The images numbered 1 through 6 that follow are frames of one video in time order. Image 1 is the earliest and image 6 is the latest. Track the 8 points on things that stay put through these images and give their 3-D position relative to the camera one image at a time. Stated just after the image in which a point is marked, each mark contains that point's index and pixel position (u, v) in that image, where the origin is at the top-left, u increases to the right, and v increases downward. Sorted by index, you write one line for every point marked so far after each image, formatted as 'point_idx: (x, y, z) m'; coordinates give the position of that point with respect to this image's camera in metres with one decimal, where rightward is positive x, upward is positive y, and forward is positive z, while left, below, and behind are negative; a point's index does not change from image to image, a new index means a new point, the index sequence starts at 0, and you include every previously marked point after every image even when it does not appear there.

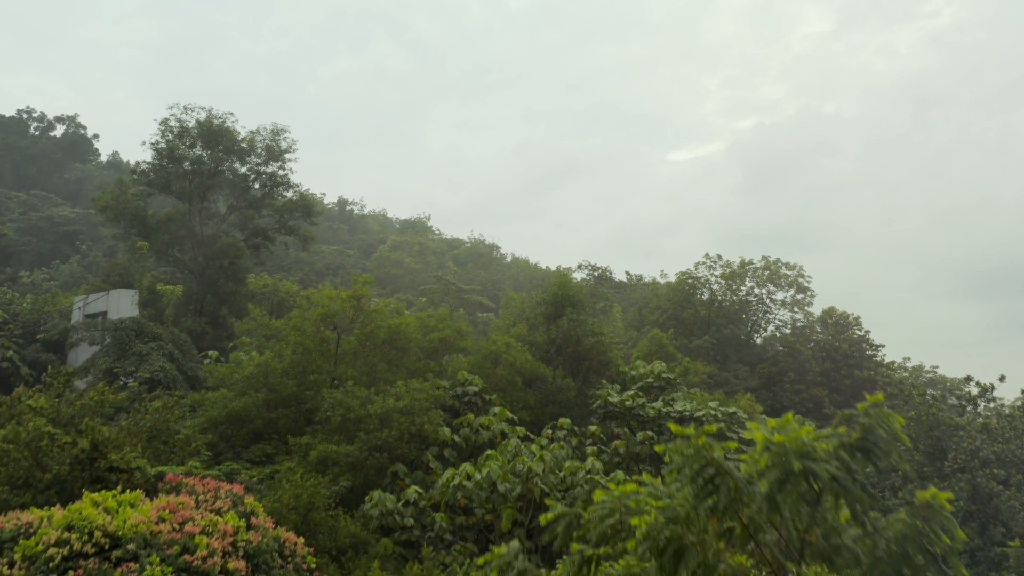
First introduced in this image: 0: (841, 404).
0: (+7.4, -2.6, +19.2) m
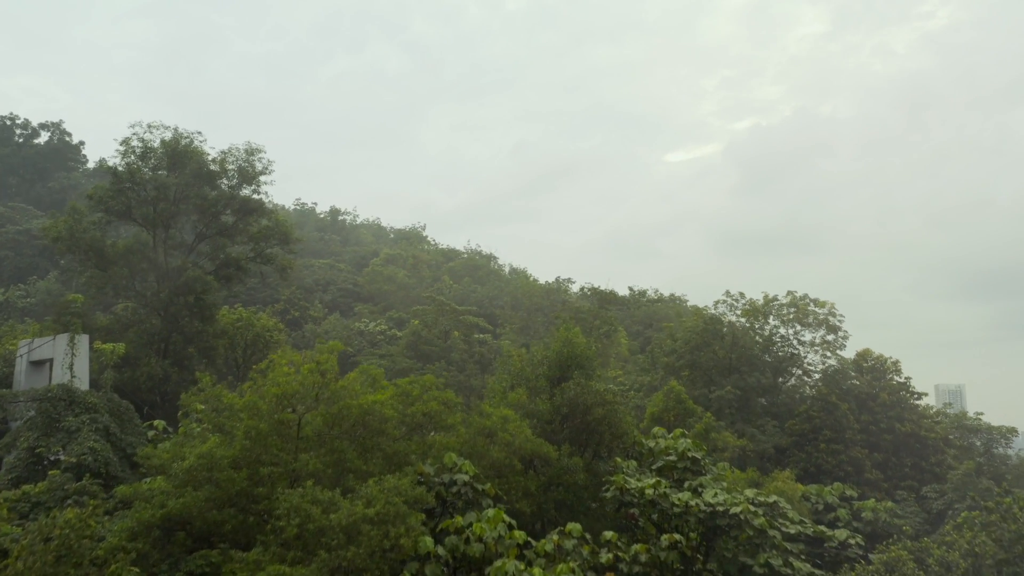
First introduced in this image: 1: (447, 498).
0: (+7.4, -3.5, +17.0) m
1: (-0.8, -2.7, +10.7) m
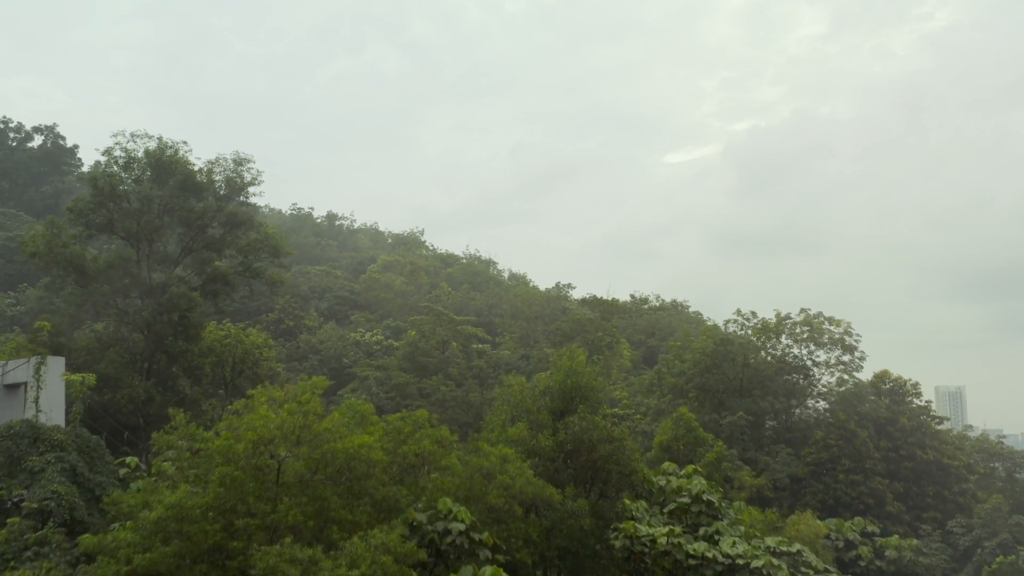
0: (+7.4, -3.9, +16.1) m
1: (-0.8, -3.0, +9.8) m
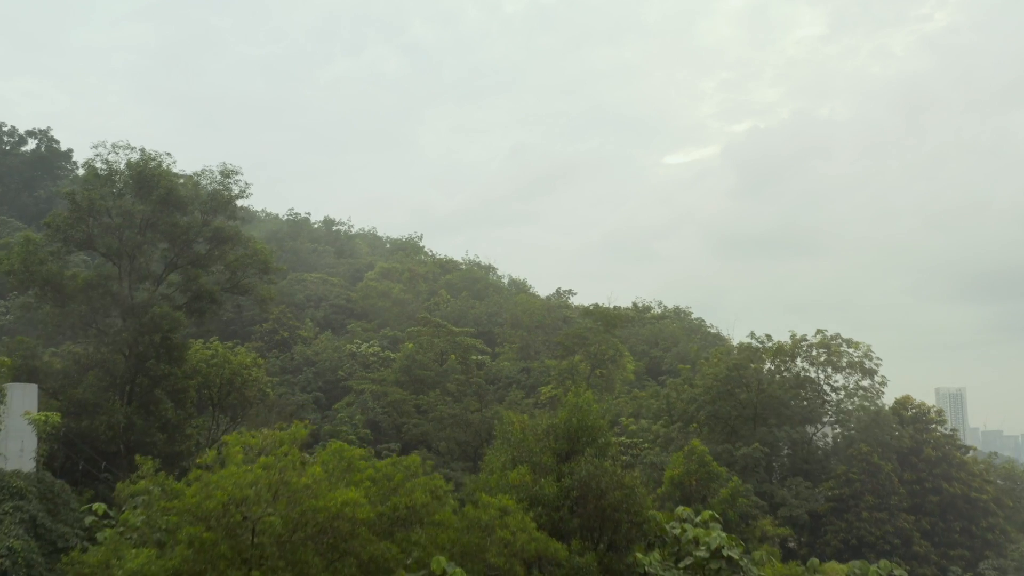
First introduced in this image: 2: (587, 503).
0: (+7.4, -4.3, +15.1) m
1: (-0.8, -3.4, +8.8) m
2: (+1.0, -2.7, +10.9) m
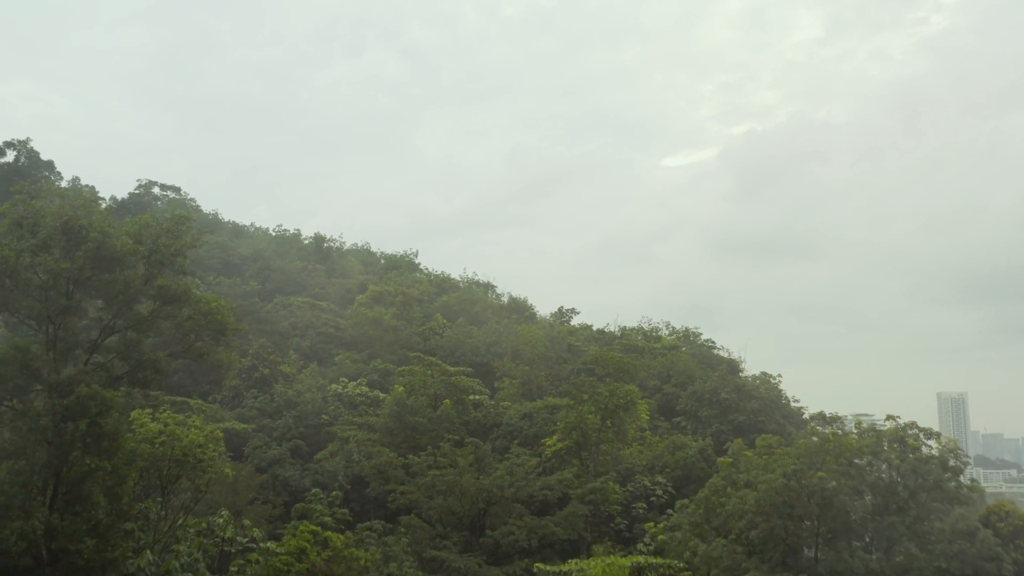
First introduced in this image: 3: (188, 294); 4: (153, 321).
0: (+7.5, -5.6, +11.8) m
1: (-0.7, -4.8, +5.6) m
2: (+1.0, -4.1, +7.7) m
3: (-6.6, -0.1, +17.3) m
4: (-7.2, -0.6, +17.1) m
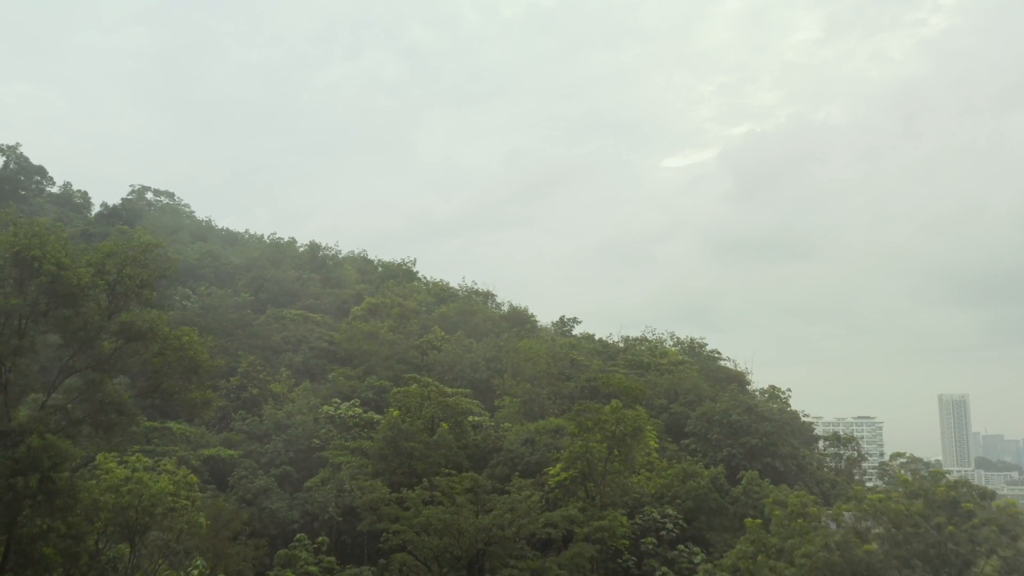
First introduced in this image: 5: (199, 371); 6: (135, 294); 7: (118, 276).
0: (+7.5, -6.2, +10.2) m
1: (-0.7, -5.4, +3.9) m
2: (+1.1, -4.7, +6.1) m
3: (-6.6, -0.7, +15.7) m
4: (-7.2, -1.3, +15.5) m
5: (-6.0, -1.6, +16.3) m
6: (-6.9, -0.1, +15.7) m
7: (-7.1, +0.3, +15.4) m
